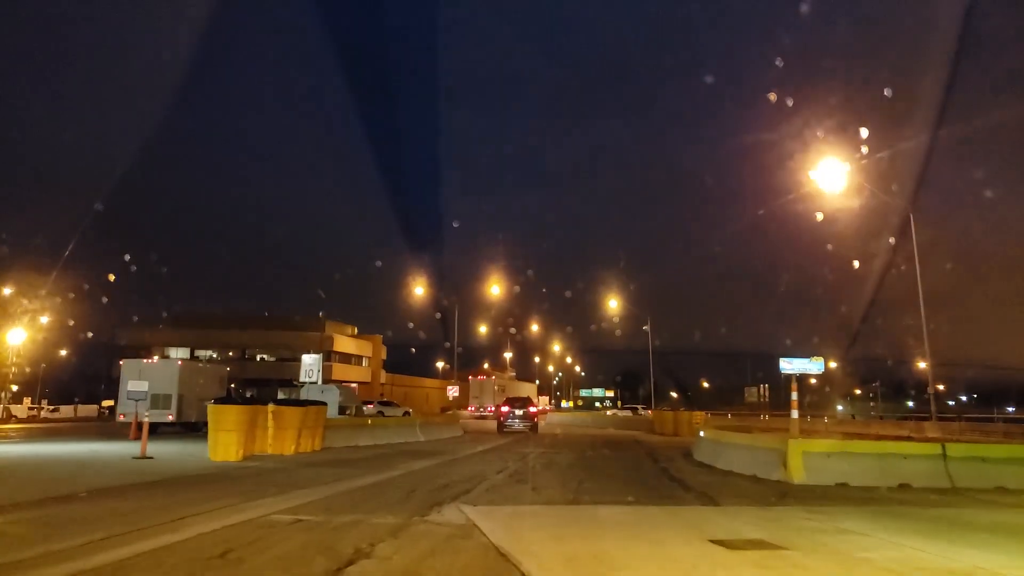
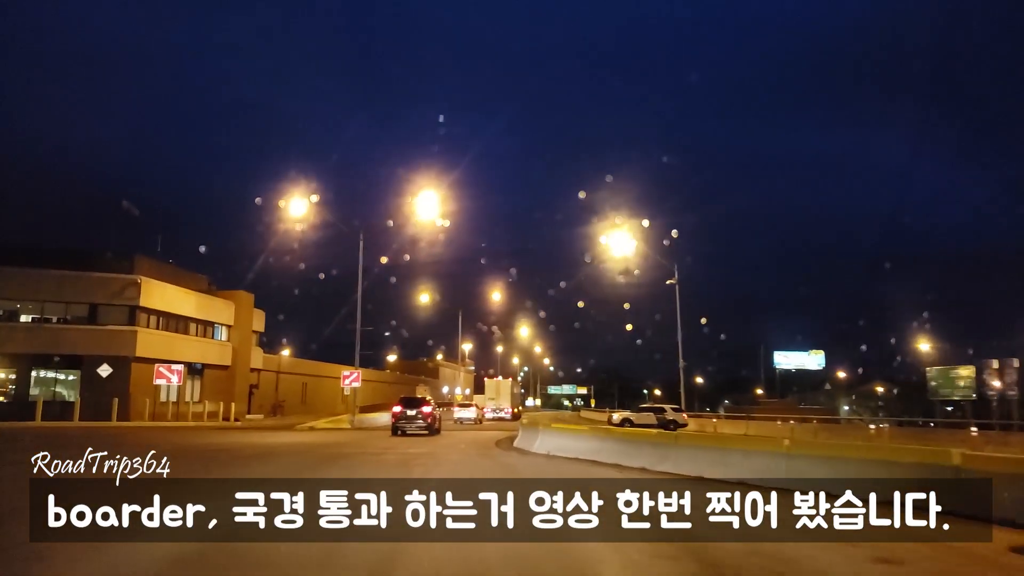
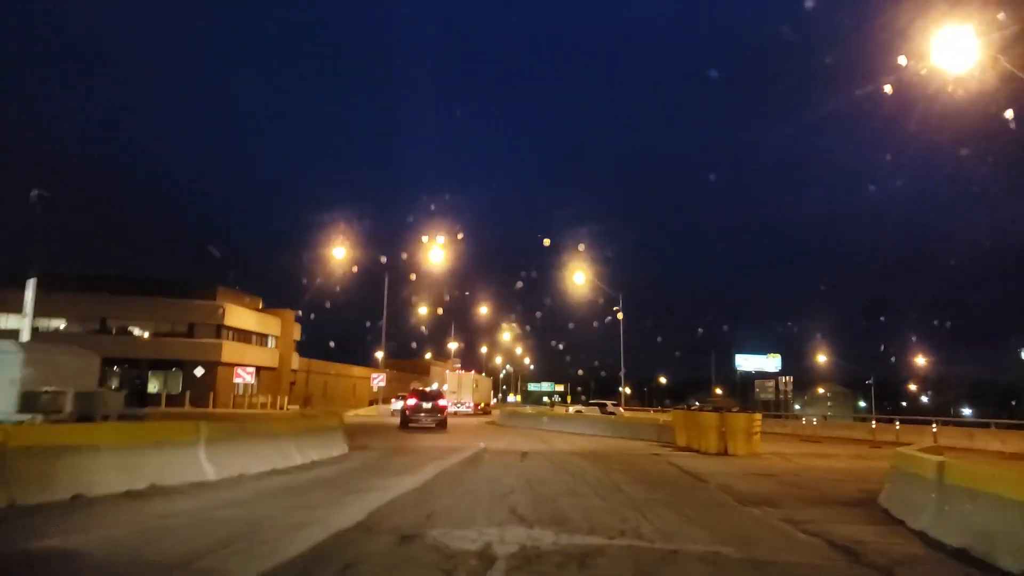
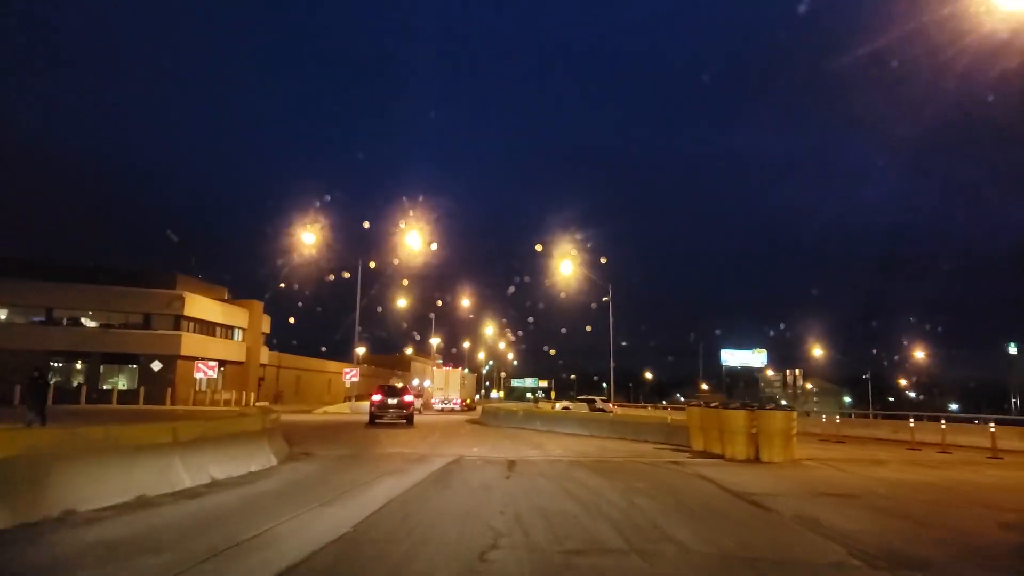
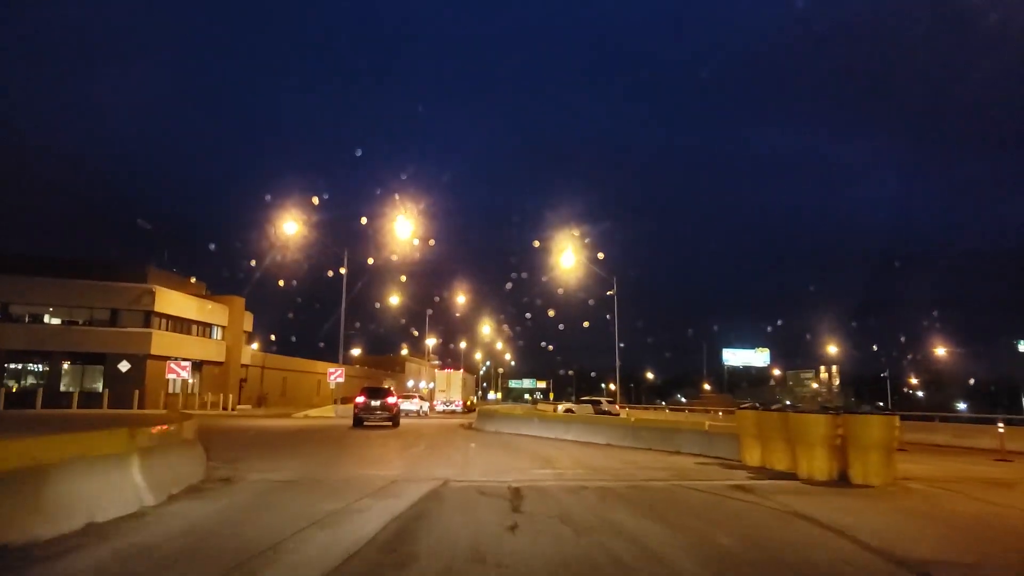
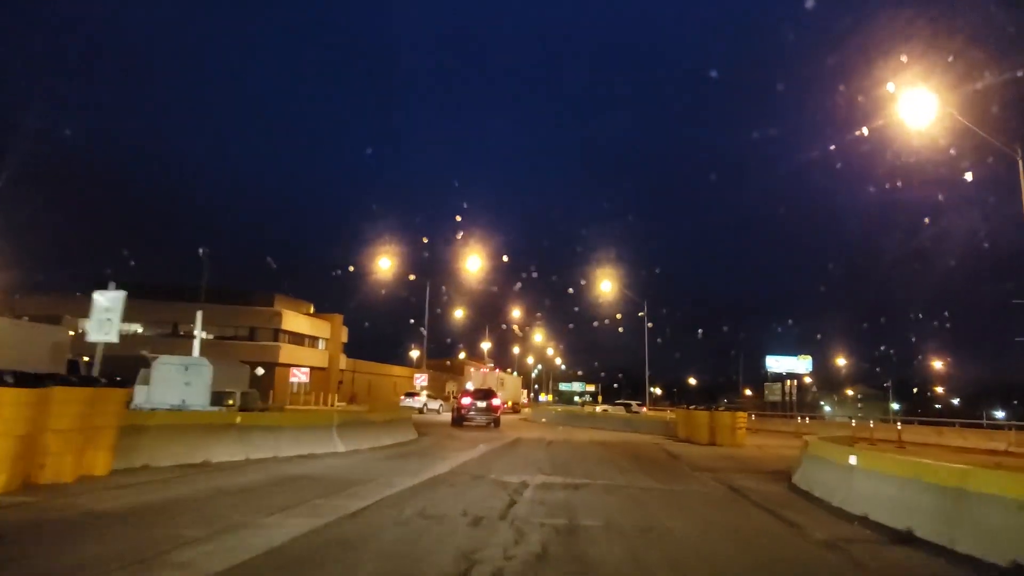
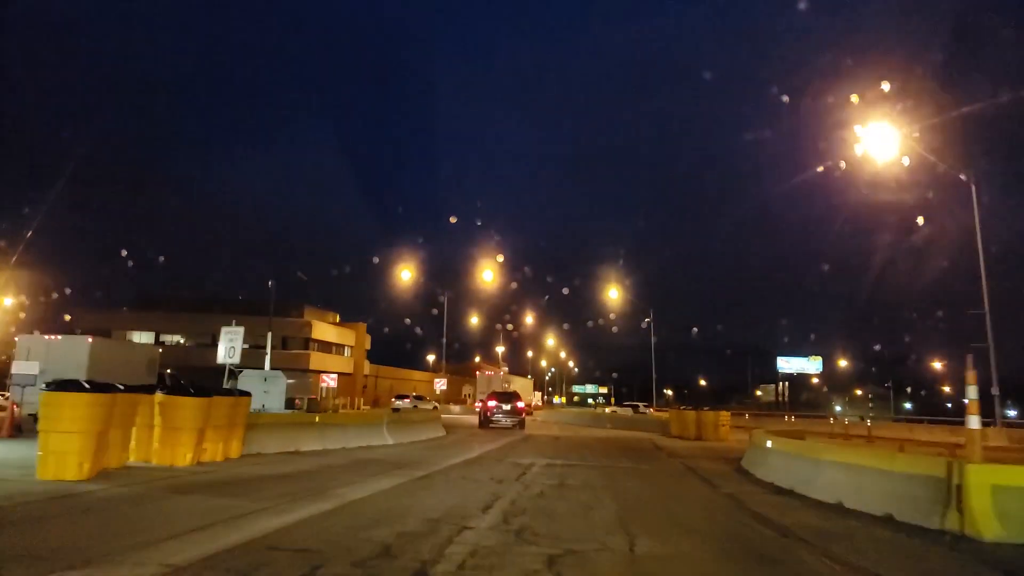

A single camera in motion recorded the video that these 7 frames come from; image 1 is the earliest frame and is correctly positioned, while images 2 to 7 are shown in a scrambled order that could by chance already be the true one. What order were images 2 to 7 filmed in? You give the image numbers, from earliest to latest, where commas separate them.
7, 6, 3, 4, 5, 2
